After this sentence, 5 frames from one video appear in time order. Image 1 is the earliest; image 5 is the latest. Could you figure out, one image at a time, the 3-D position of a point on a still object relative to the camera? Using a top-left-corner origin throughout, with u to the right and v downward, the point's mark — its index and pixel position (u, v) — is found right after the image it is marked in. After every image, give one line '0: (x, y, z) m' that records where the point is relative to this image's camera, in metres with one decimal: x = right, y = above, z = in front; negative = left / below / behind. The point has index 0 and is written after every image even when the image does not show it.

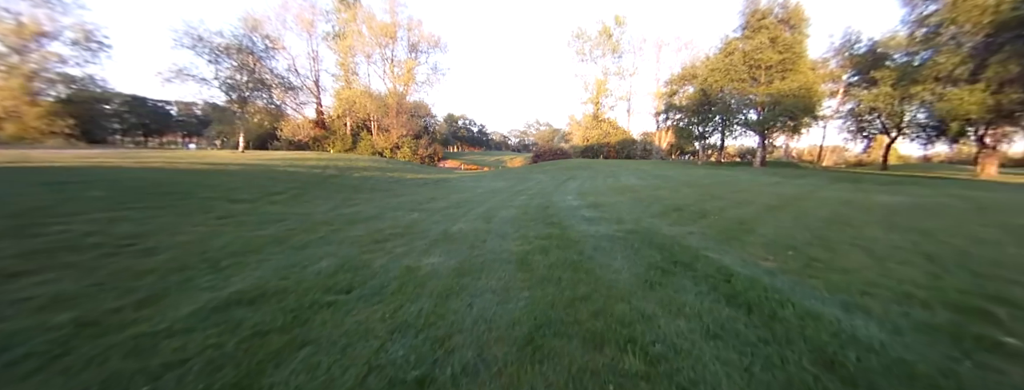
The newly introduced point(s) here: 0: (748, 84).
0: (+14.1, +6.5, +17.7) m
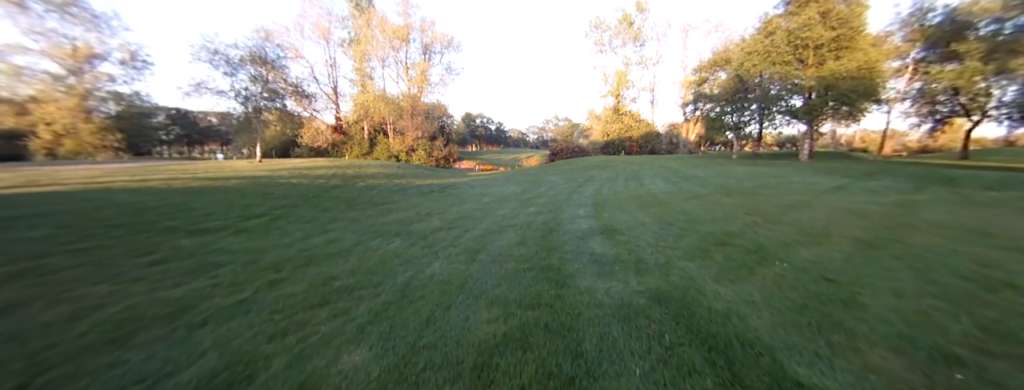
0: (+14.7, +6.6, +15.6) m
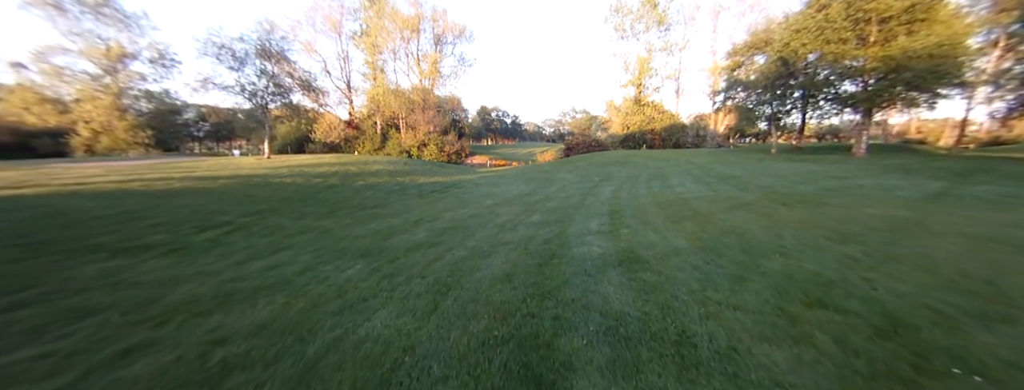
0: (+15.2, +6.7, +13.5) m
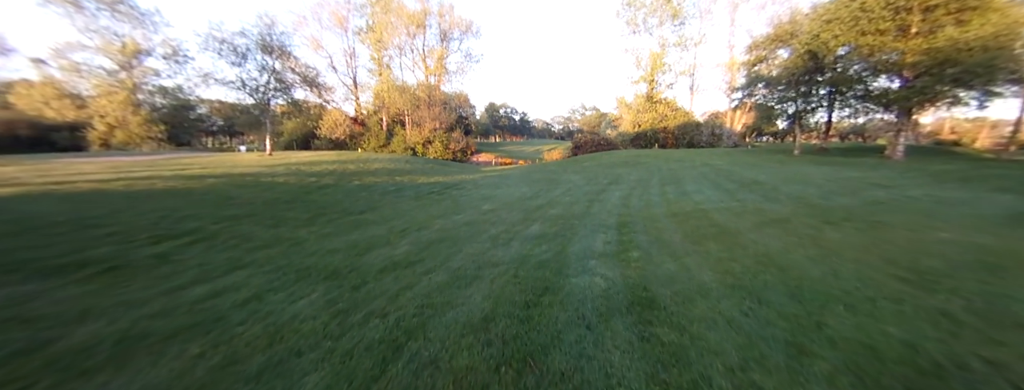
0: (+15.4, +6.4, +12.4) m
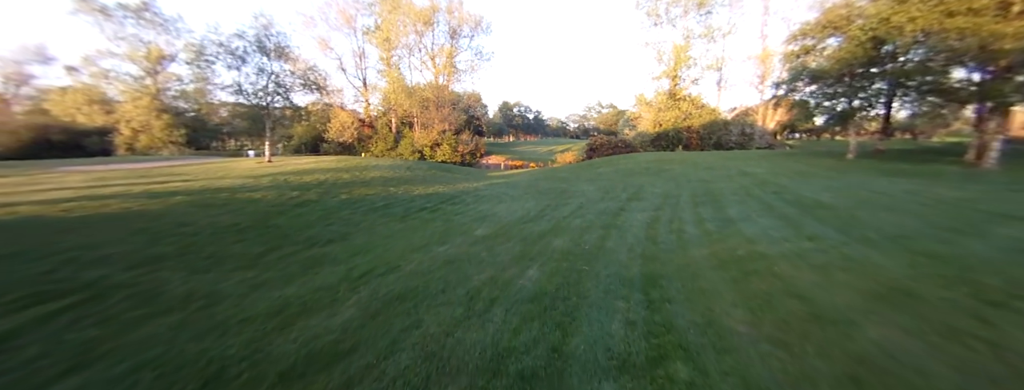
0: (+15.5, +5.9, +10.2) m
